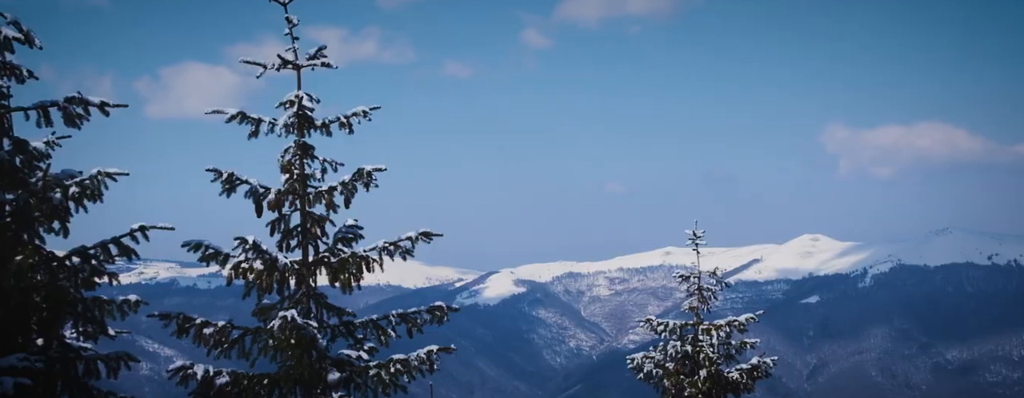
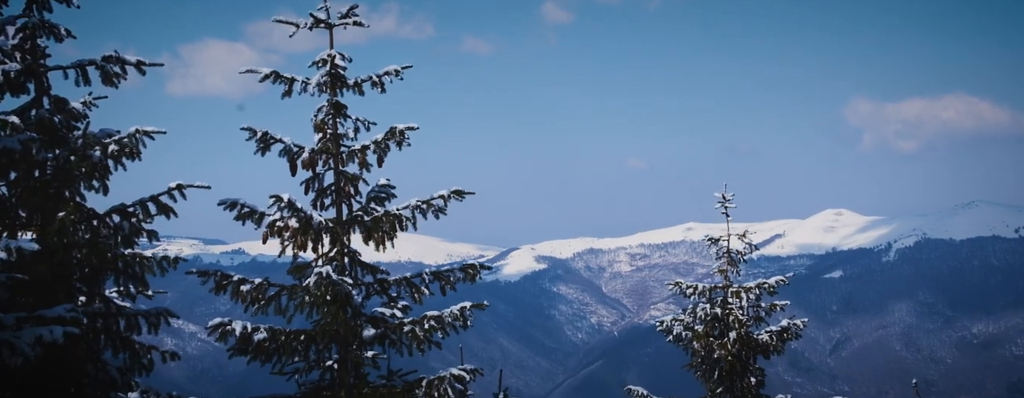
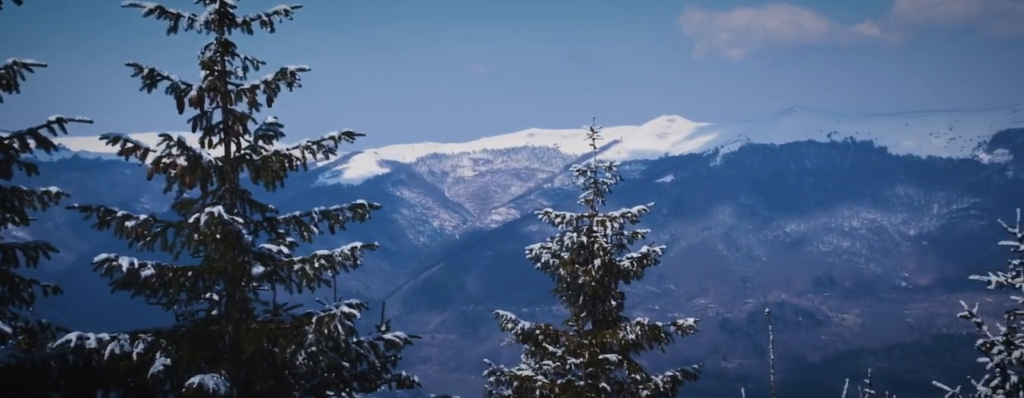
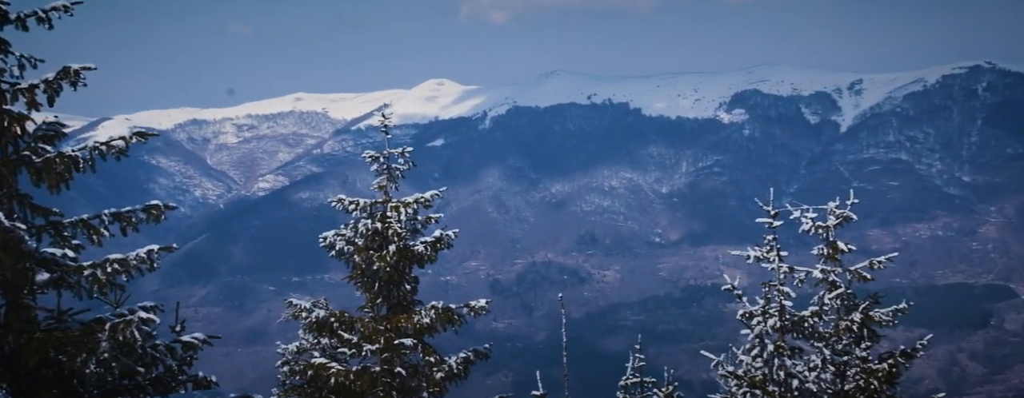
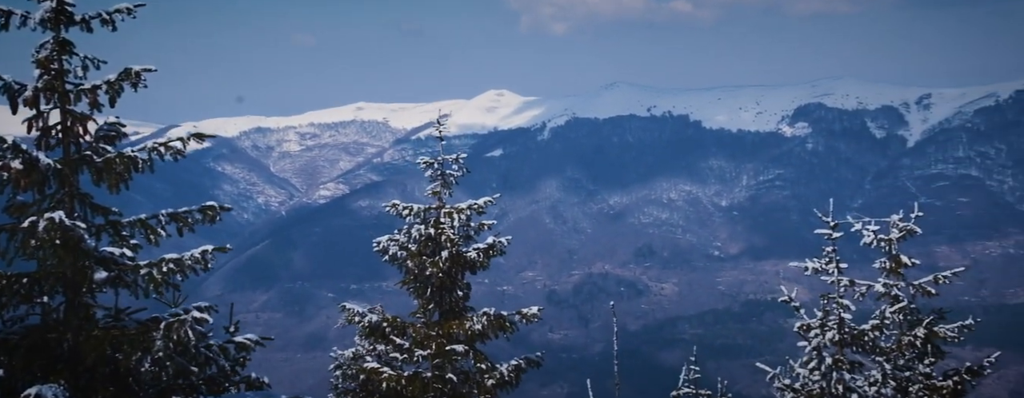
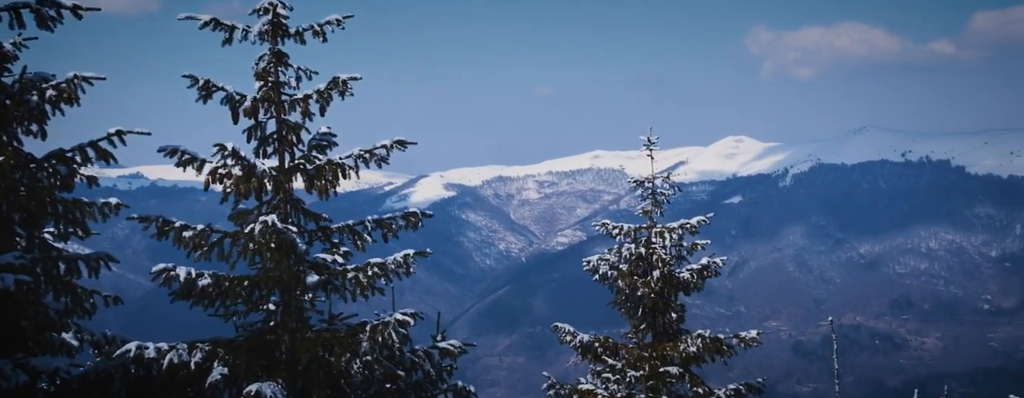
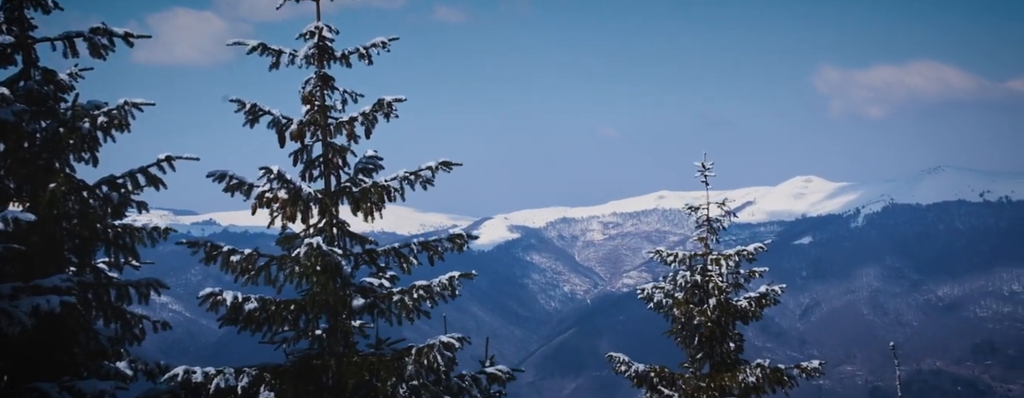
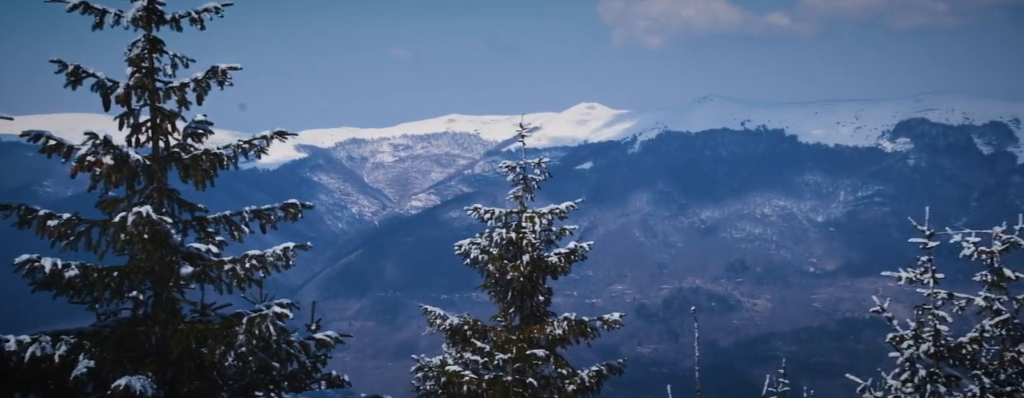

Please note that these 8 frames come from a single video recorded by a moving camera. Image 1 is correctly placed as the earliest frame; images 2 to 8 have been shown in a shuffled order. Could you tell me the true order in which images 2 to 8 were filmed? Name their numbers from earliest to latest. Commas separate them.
2, 7, 6, 3, 8, 5, 4
